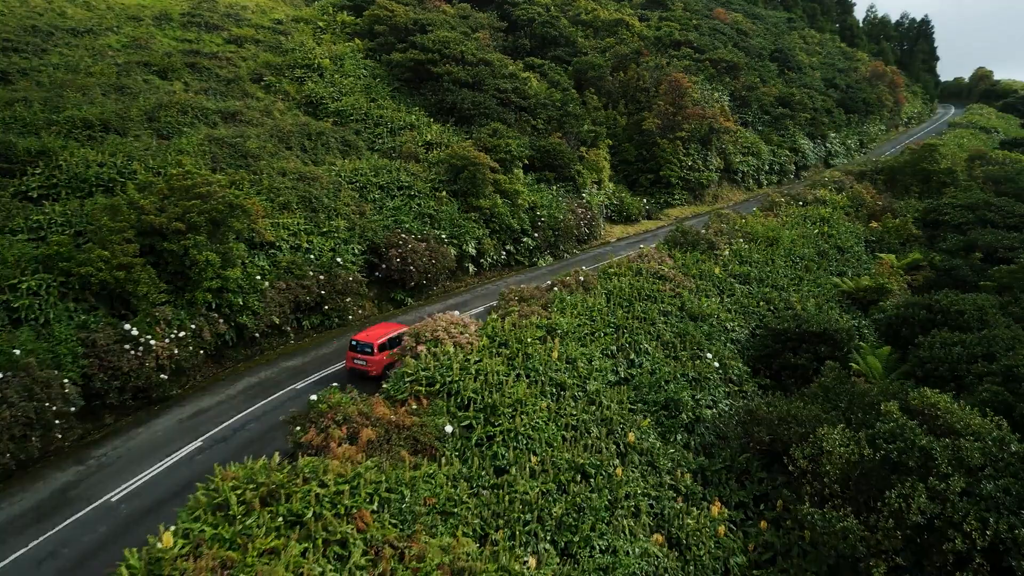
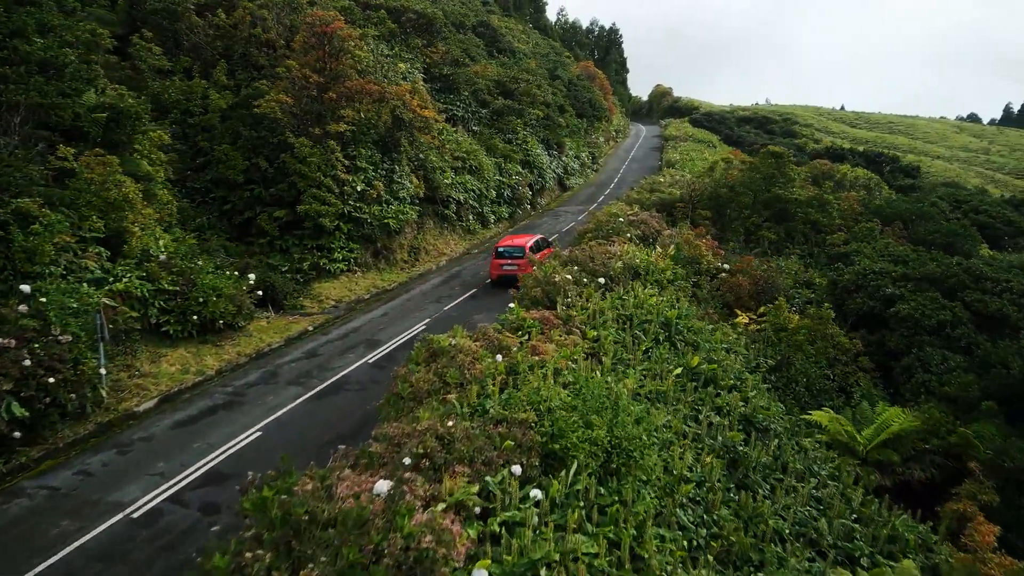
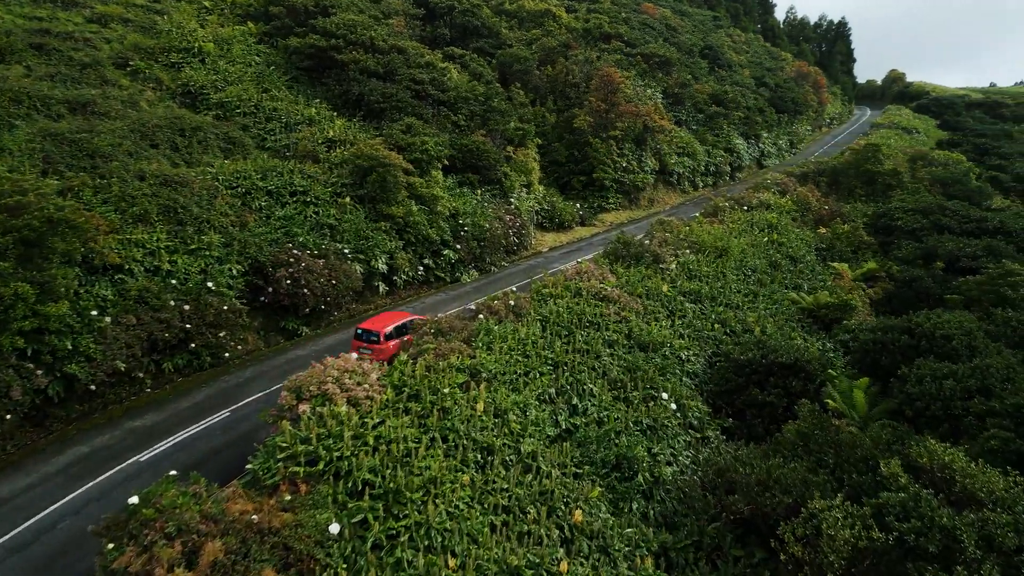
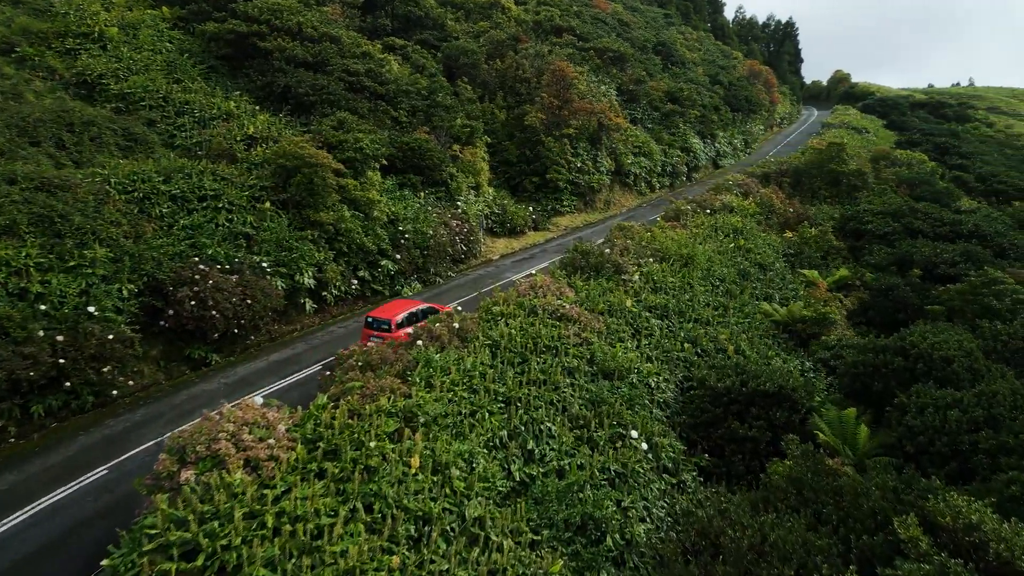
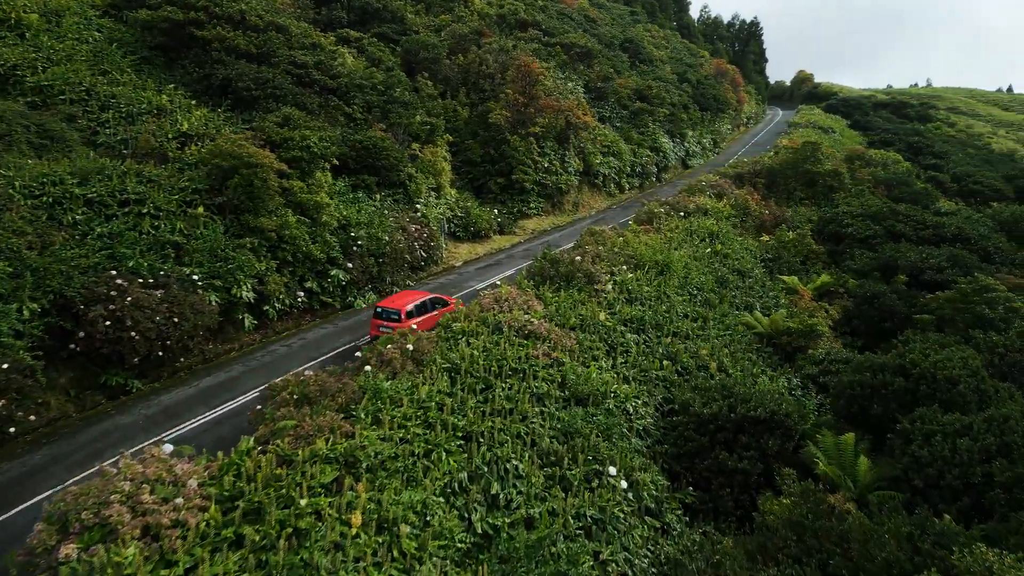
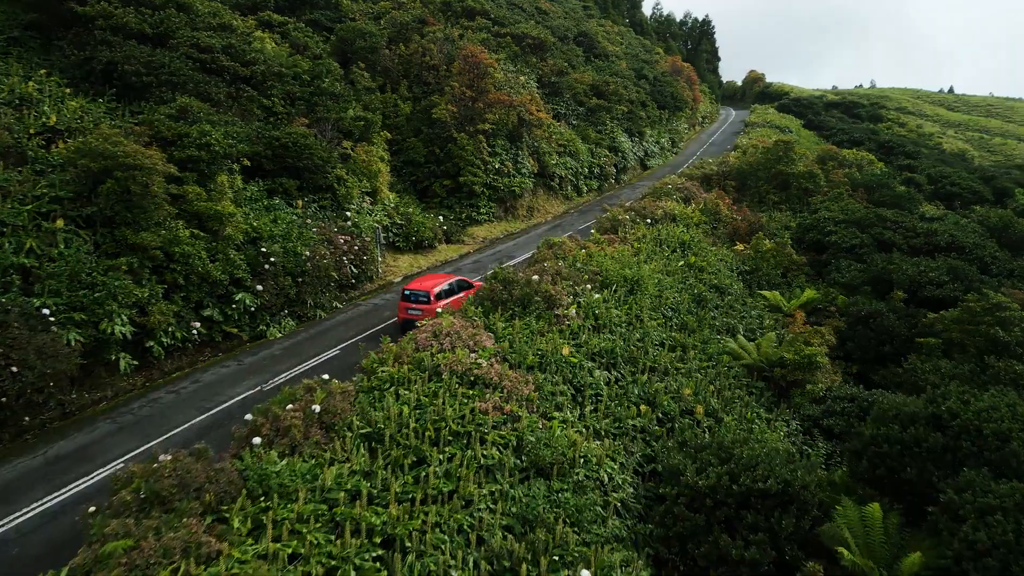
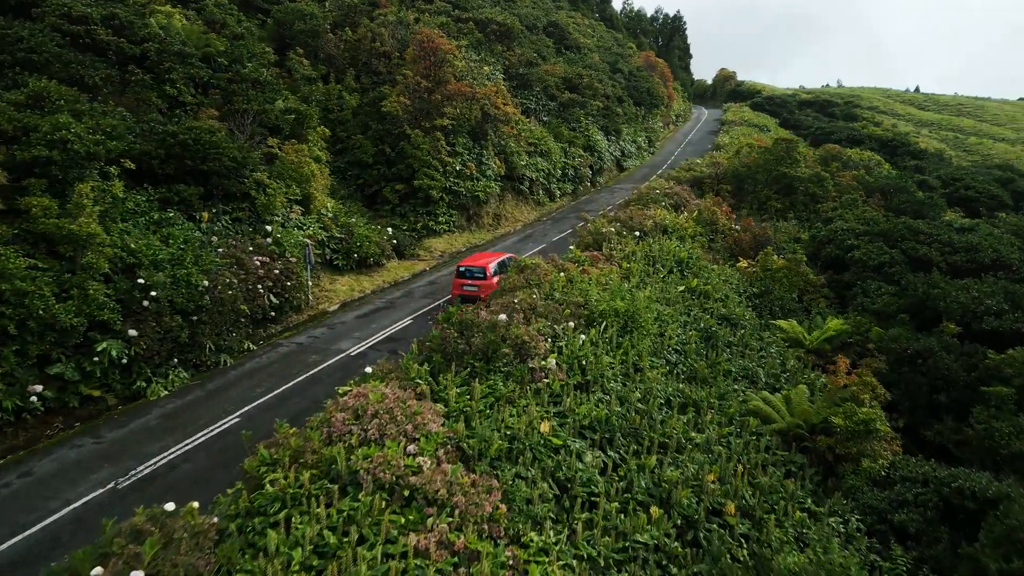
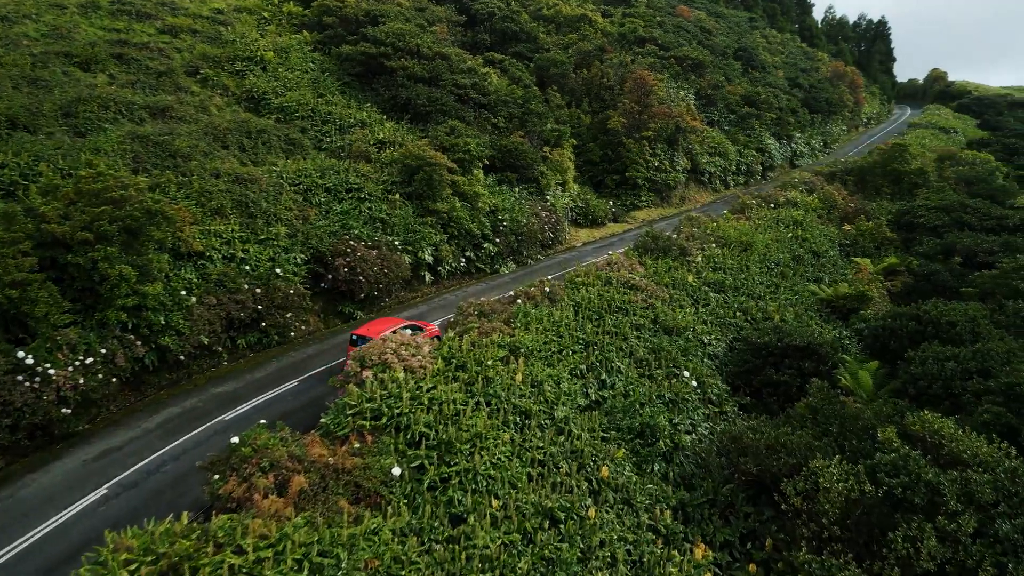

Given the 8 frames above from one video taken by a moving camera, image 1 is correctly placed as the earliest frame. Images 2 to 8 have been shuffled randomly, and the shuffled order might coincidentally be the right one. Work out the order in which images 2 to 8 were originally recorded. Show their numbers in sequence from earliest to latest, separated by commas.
8, 3, 4, 5, 6, 7, 2
